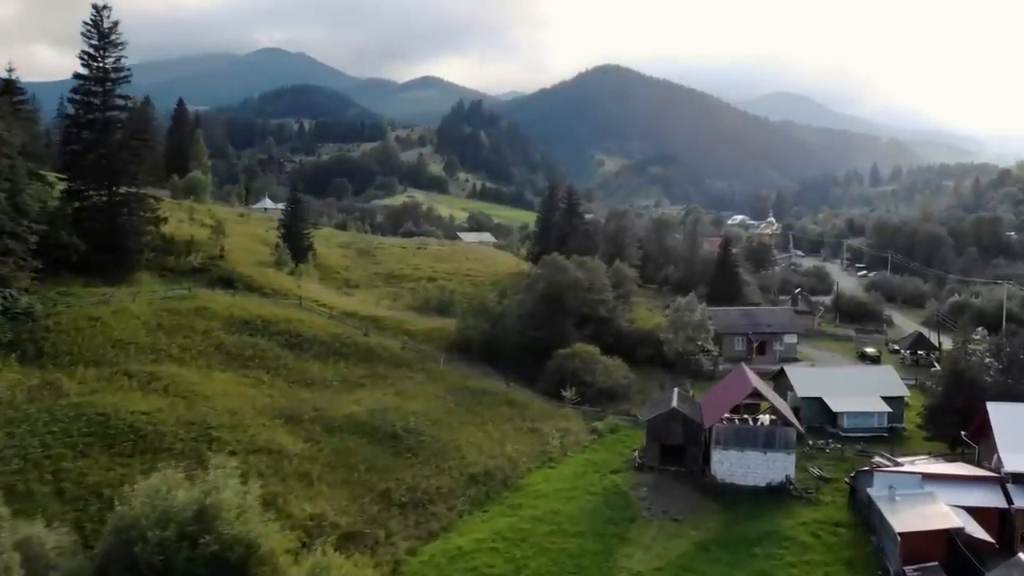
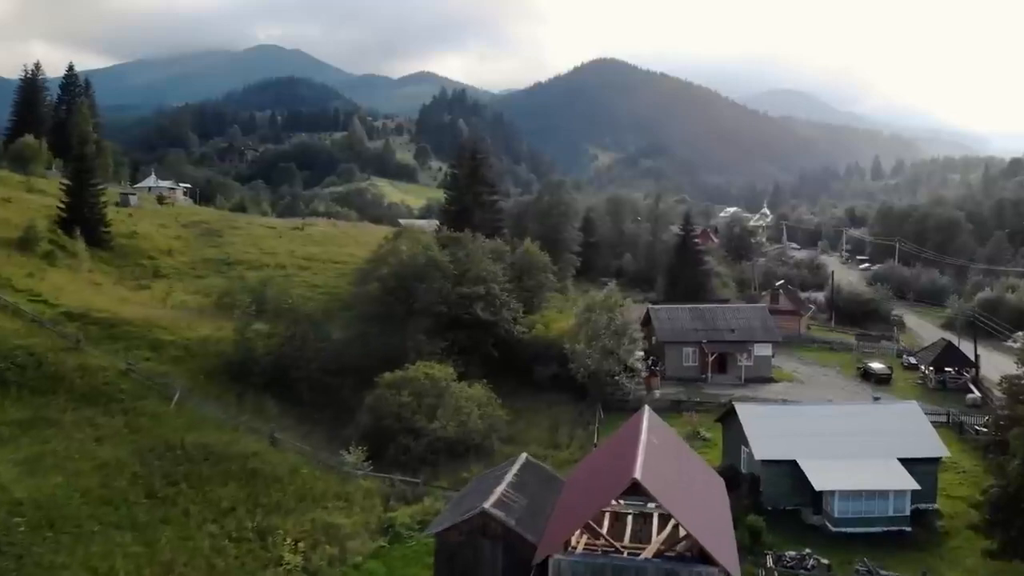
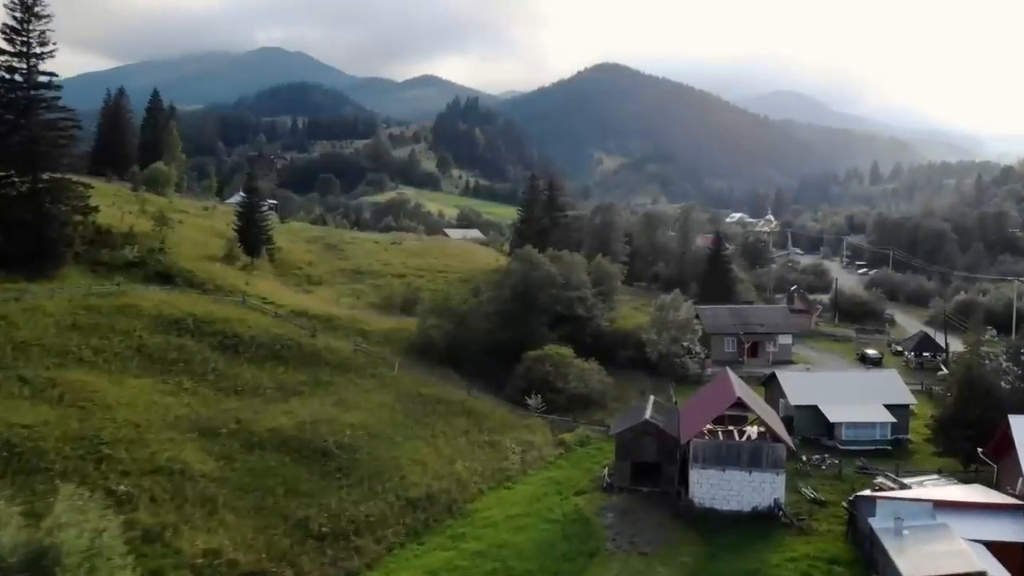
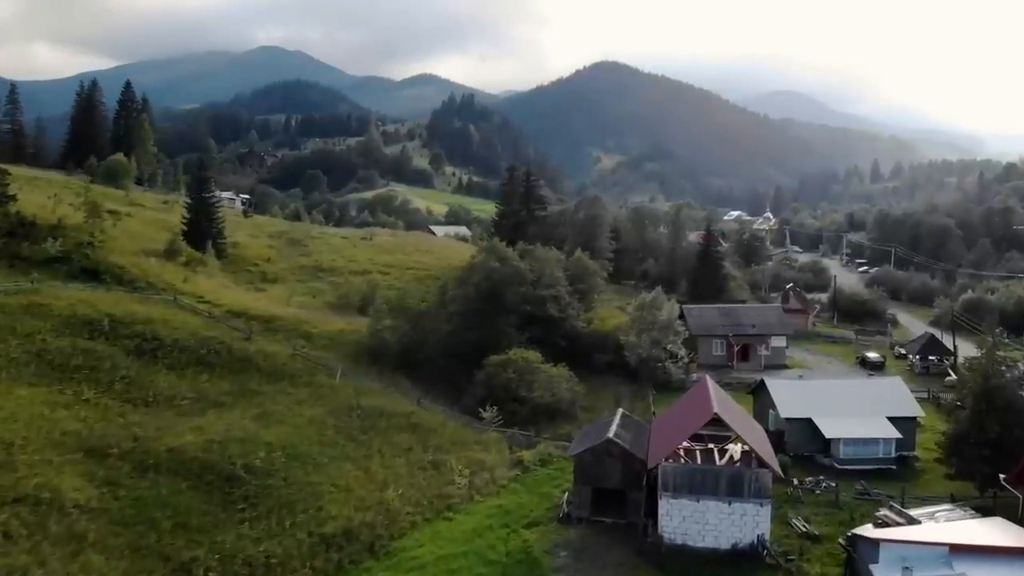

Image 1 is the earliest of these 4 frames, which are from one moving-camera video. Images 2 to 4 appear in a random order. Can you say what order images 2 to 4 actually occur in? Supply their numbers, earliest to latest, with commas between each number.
3, 4, 2
